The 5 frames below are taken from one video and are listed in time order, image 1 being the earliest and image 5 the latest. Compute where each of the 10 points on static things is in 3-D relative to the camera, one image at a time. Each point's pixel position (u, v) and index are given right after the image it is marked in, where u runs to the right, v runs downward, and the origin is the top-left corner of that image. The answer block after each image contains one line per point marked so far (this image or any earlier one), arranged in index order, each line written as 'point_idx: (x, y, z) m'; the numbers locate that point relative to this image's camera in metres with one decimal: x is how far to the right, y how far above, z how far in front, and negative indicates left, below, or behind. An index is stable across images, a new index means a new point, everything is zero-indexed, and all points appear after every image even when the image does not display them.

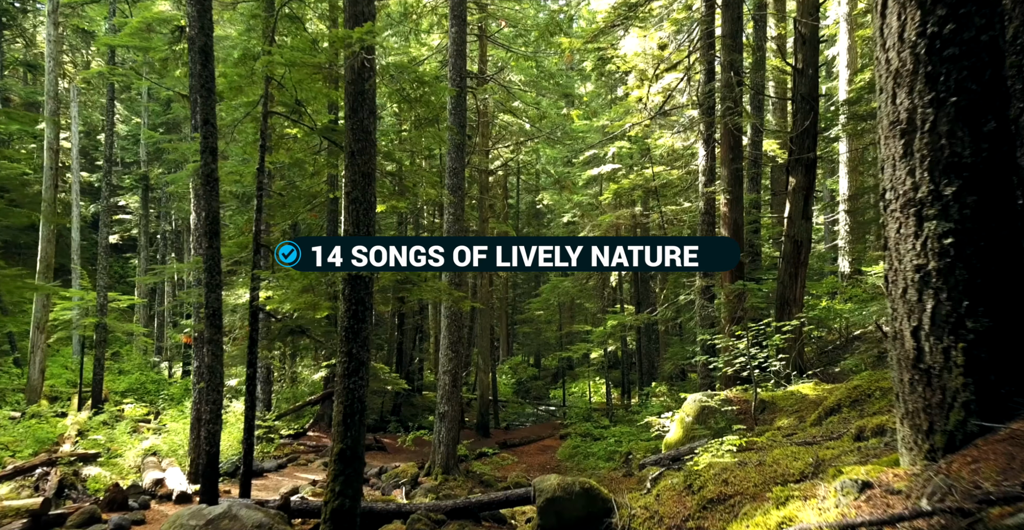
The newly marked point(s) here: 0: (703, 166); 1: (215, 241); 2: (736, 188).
0: (+3.5, +1.8, +15.1) m
1: (-3.6, +0.3, +10.0) m
2: (+3.8, +1.3, +14.3) m
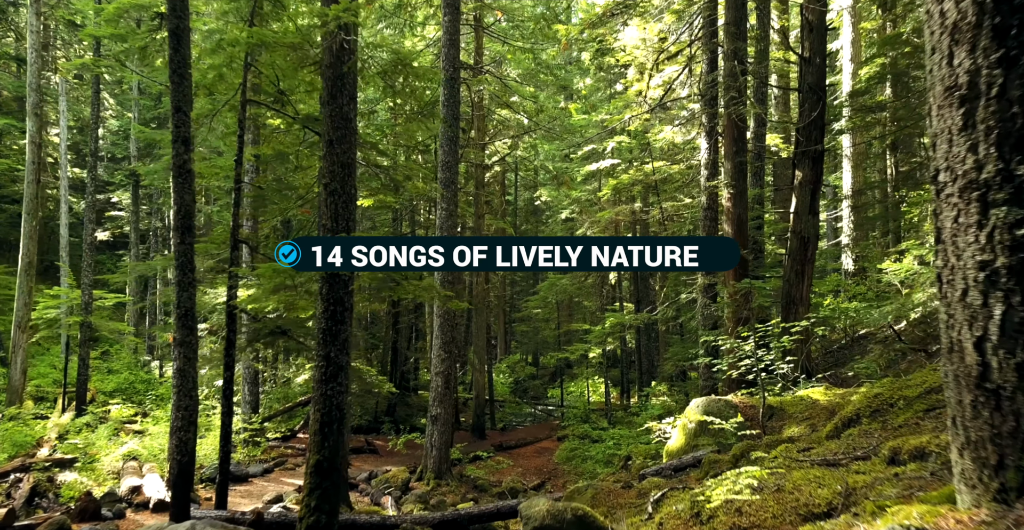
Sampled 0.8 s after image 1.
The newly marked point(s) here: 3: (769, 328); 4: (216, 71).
0: (+3.4, +1.8, +14.5) m
1: (-3.7, +0.3, +9.4) m
2: (+3.7, +1.4, +13.7) m
3: (+3.4, -0.8, +10.8) m
4: (-3.9, +2.6, +11.0) m
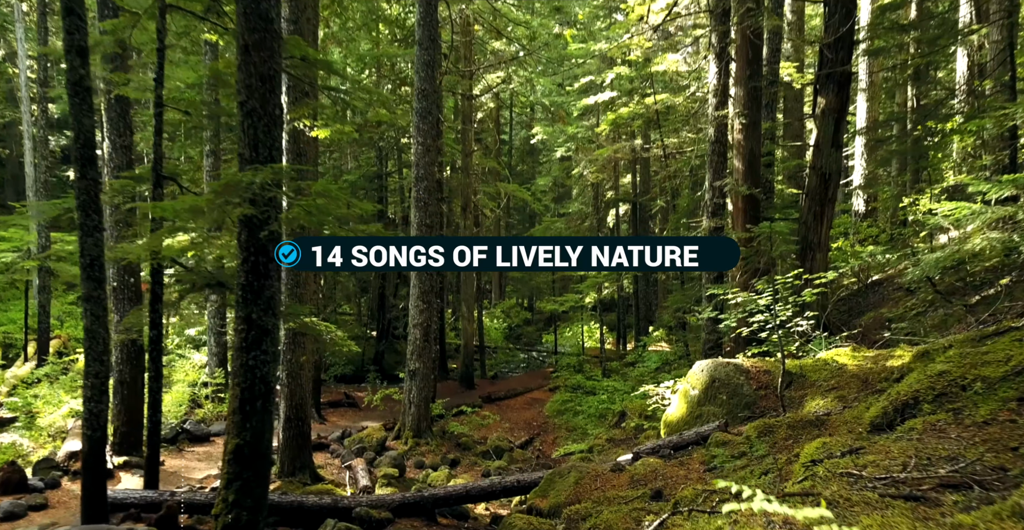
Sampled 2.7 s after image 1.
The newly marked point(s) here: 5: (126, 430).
0: (+3.1, +2.8, +12.8) m
1: (-4.0, +0.9, +7.9) m
2: (+3.5, +2.2, +12.0) m
3: (+3.1, -0.2, +9.3) m
4: (-4.2, +3.2, +9.3) m
5: (-5.4, -2.3, +11.8) m
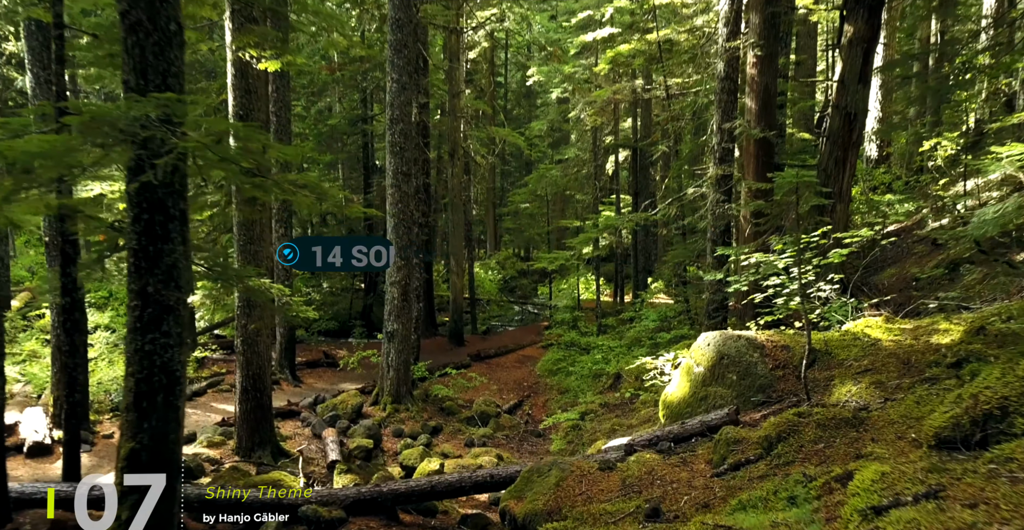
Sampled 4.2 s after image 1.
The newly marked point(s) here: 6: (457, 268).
0: (+2.9, +3.4, +11.3) m
1: (-4.2, +1.2, +6.5) m
2: (+3.2, +2.8, +10.6) m
3: (+2.9, +0.3, +8.0) m
4: (-4.4, +3.7, +7.7) m
5: (-5.7, -1.7, +10.6) m
6: (-1.3, -0.1, +19.7) m
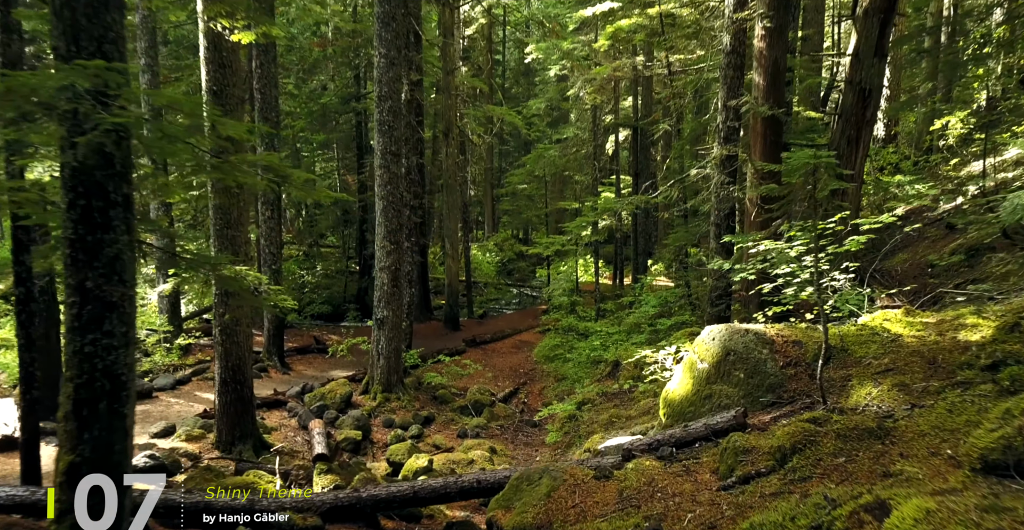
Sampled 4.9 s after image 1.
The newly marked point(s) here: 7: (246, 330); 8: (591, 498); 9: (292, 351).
0: (+2.8, +3.6, +10.6) m
1: (-4.3, +1.3, +5.9) m
2: (+3.2, +3.0, +9.9) m
3: (+2.8, +0.4, +7.5) m
4: (-4.5, +3.8, +7.1) m
5: (-5.8, -1.6, +10.1) m
6: (-1.4, +0.3, +19.1) m
7: (-3.2, -0.8, +10.0) m
8: (+0.6, -1.6, +6.0) m
9: (-4.4, -1.7, +16.6) m
